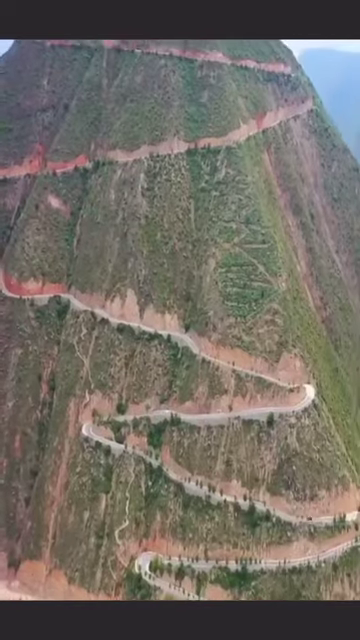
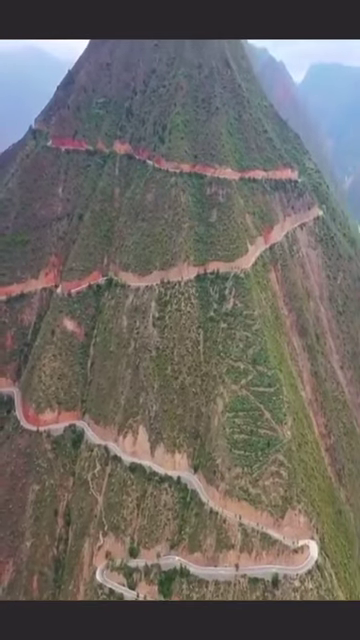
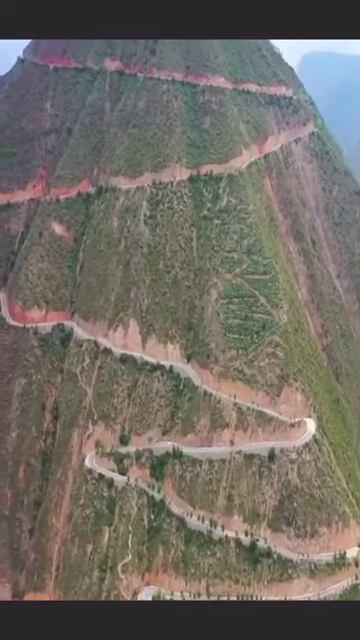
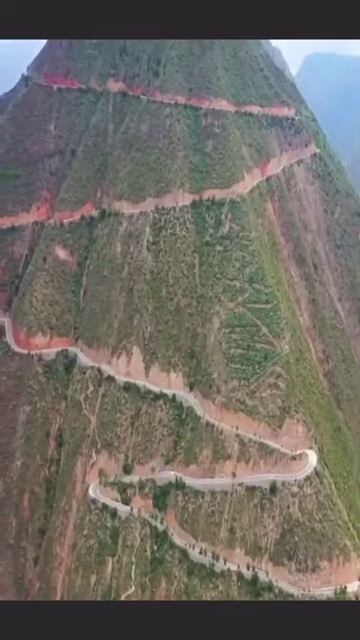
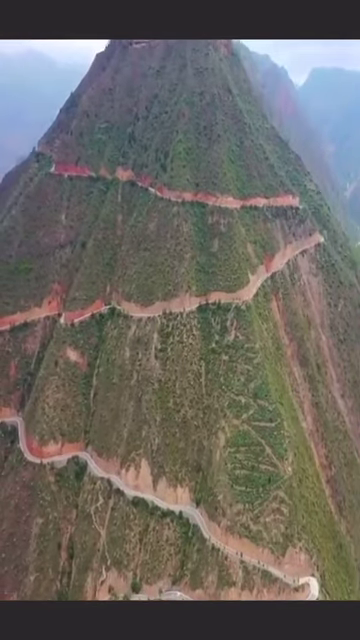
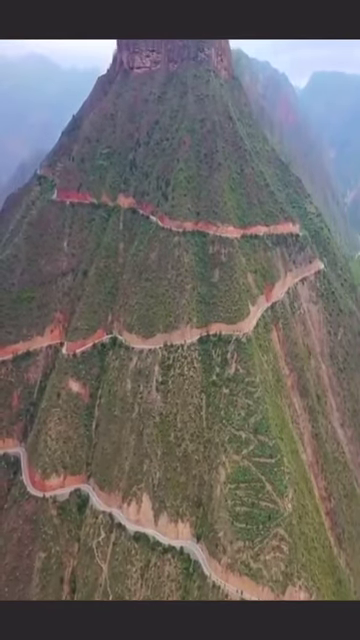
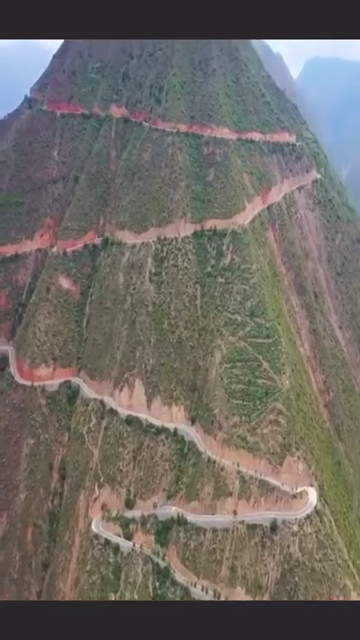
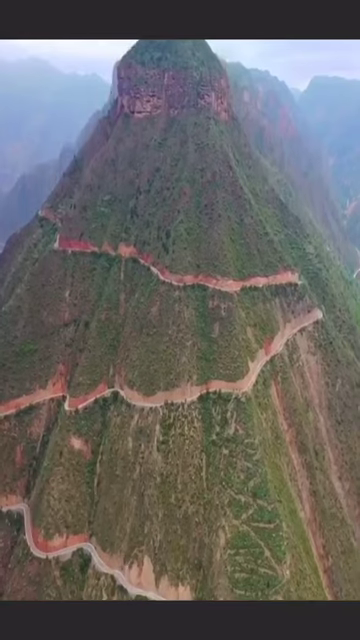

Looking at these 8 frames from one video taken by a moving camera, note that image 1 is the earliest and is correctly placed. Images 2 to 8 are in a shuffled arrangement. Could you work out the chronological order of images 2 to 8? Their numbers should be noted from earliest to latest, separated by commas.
3, 4, 7, 2, 5, 6, 8
